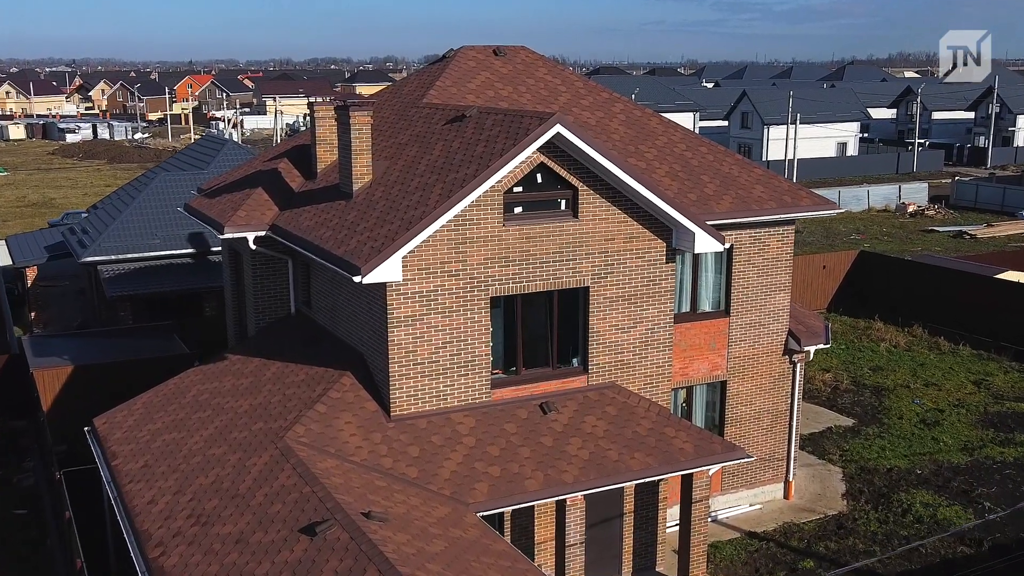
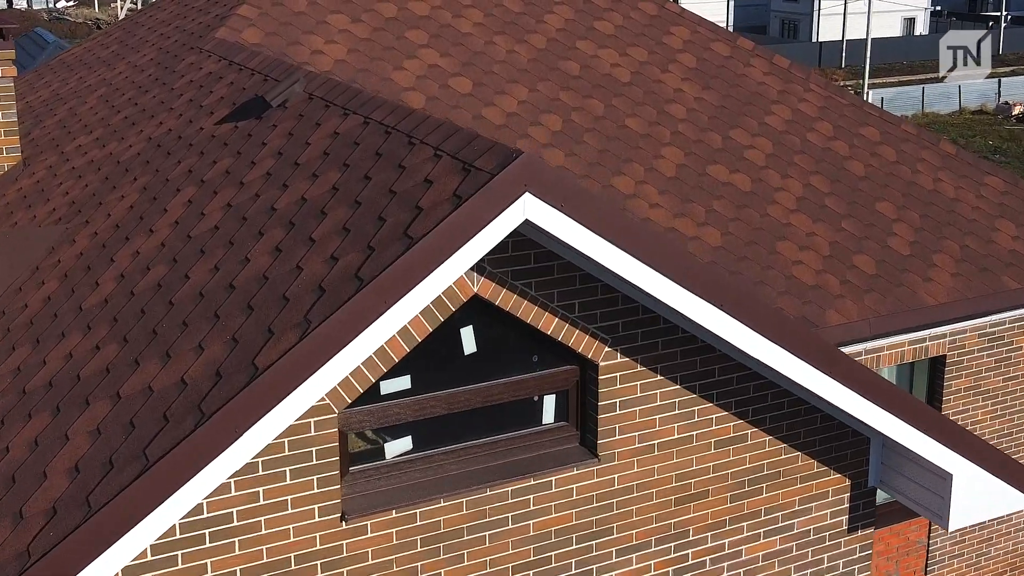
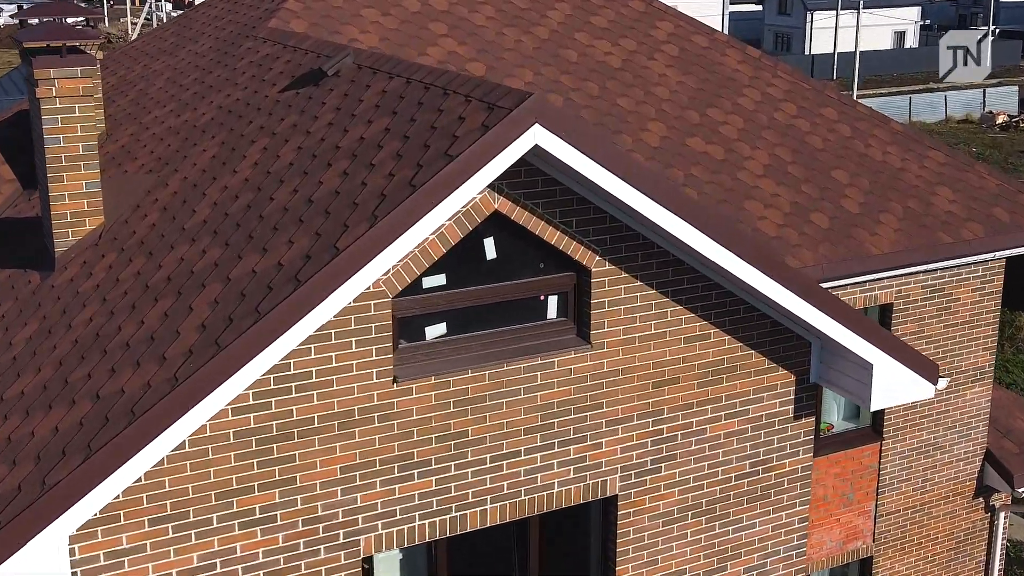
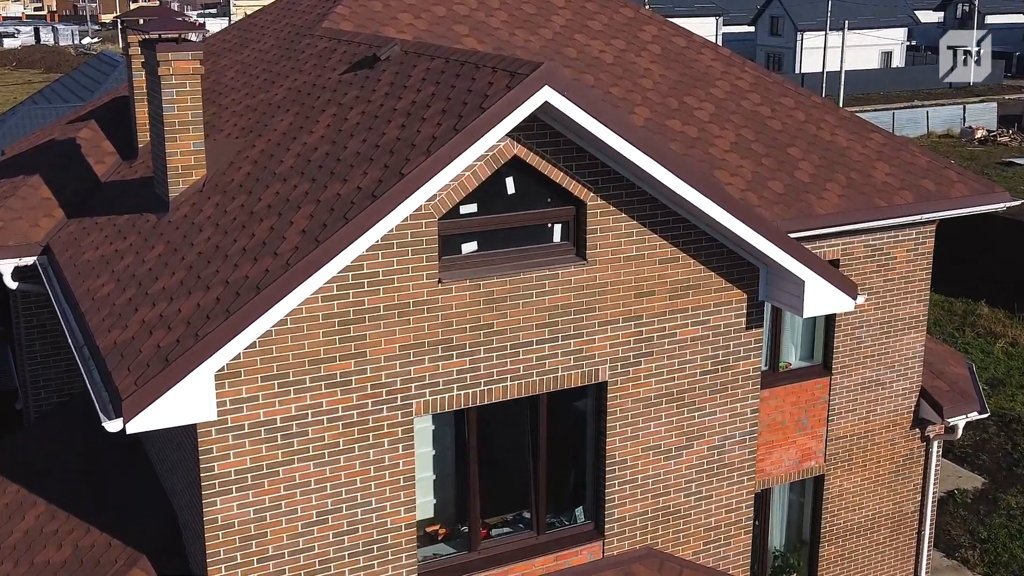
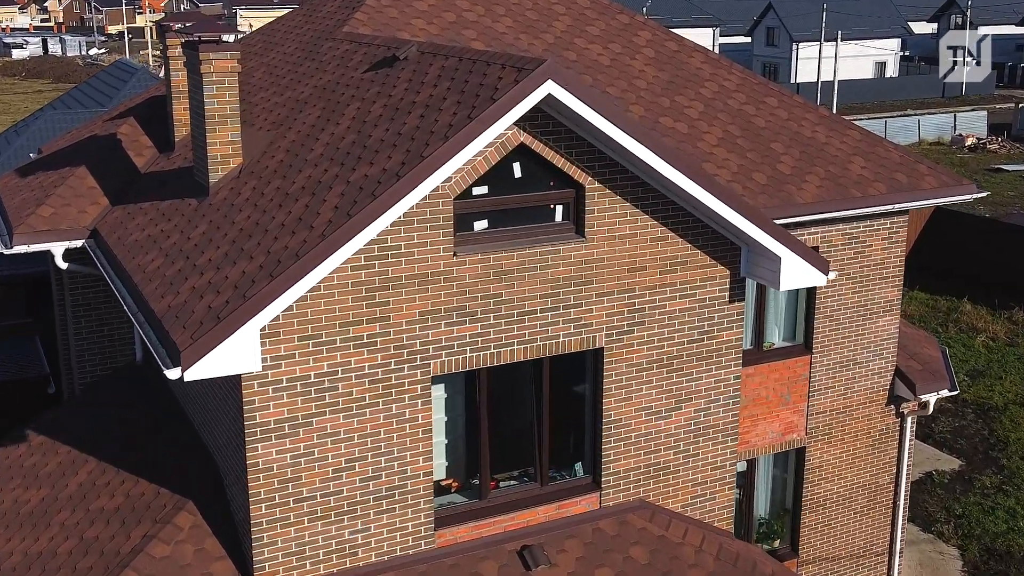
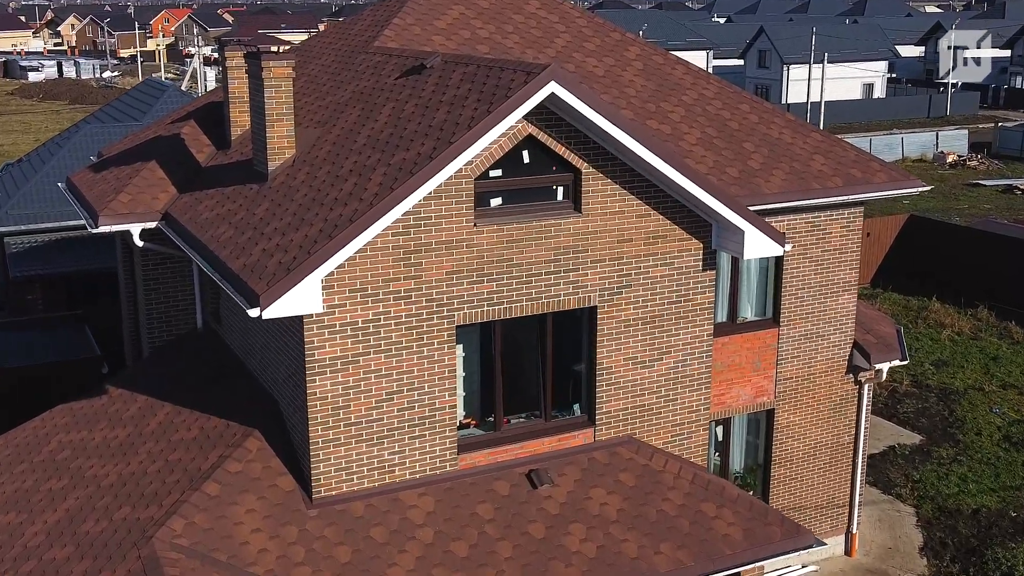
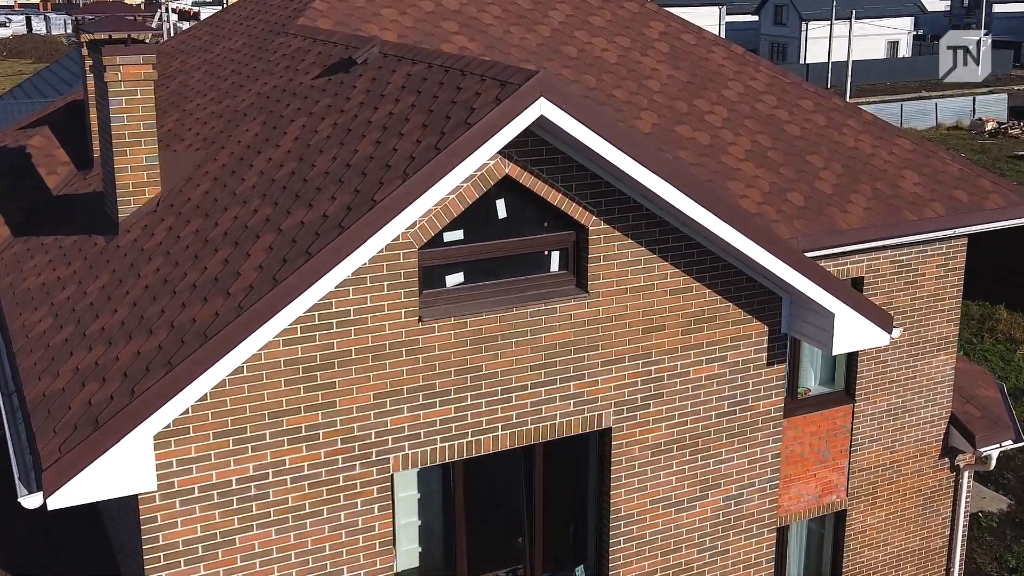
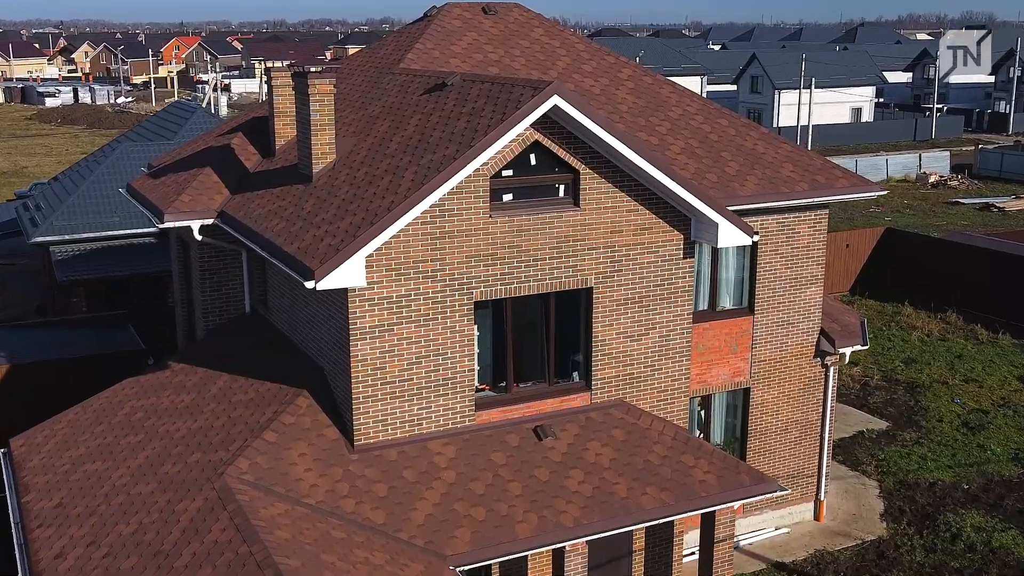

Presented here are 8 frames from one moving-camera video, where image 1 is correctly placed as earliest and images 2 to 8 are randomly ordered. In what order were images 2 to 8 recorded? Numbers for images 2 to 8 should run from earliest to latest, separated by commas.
8, 6, 5, 4, 7, 3, 2
